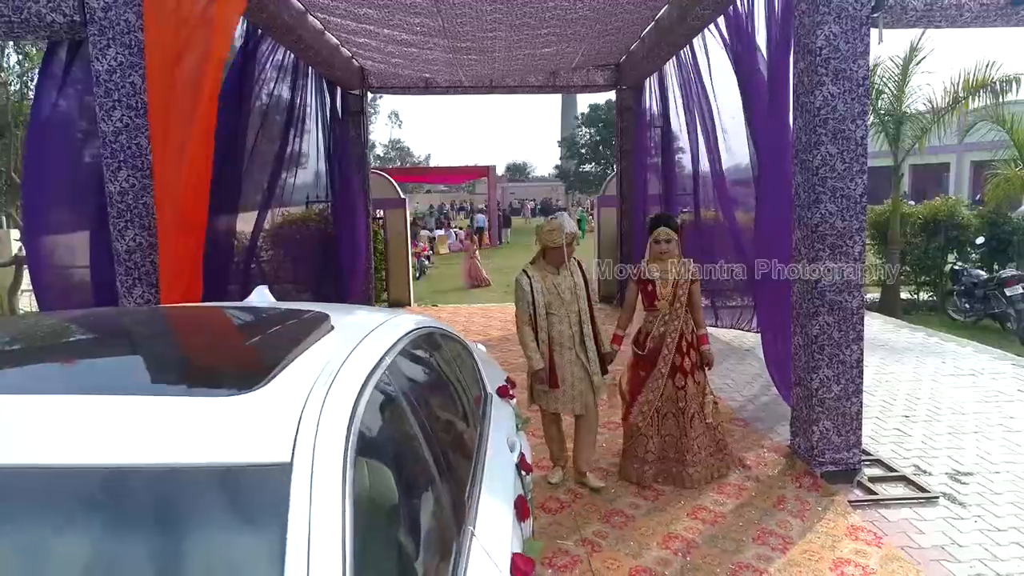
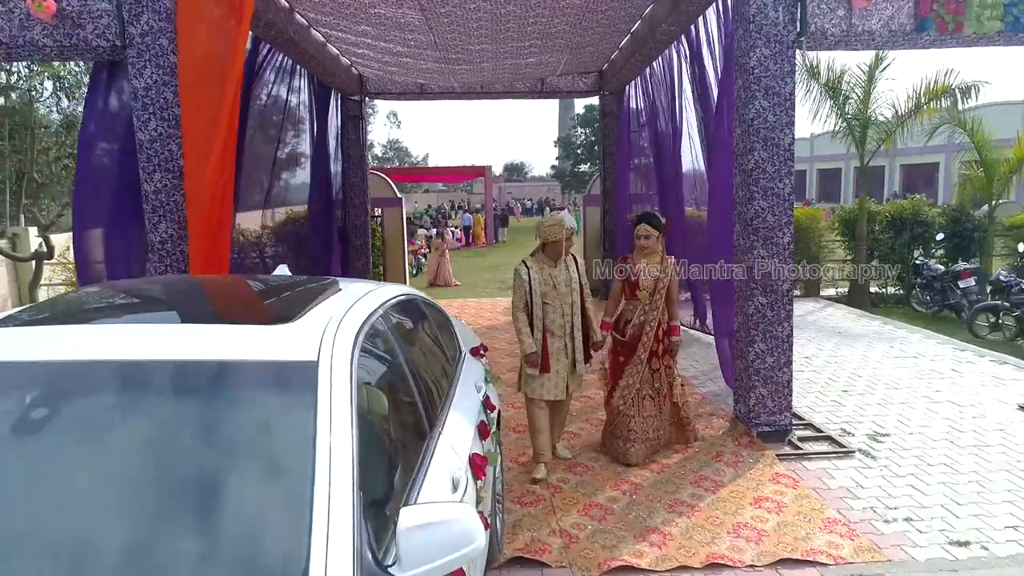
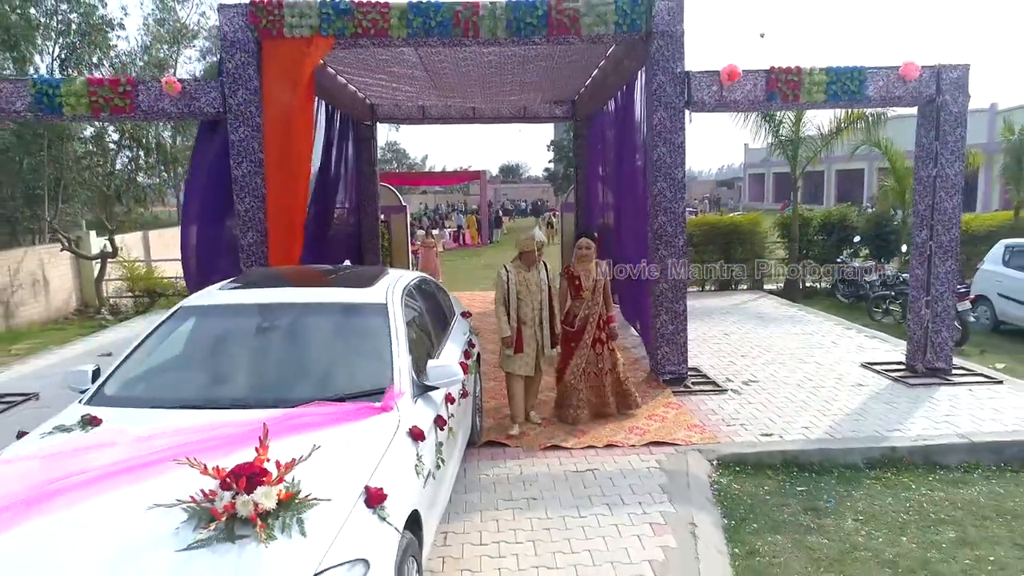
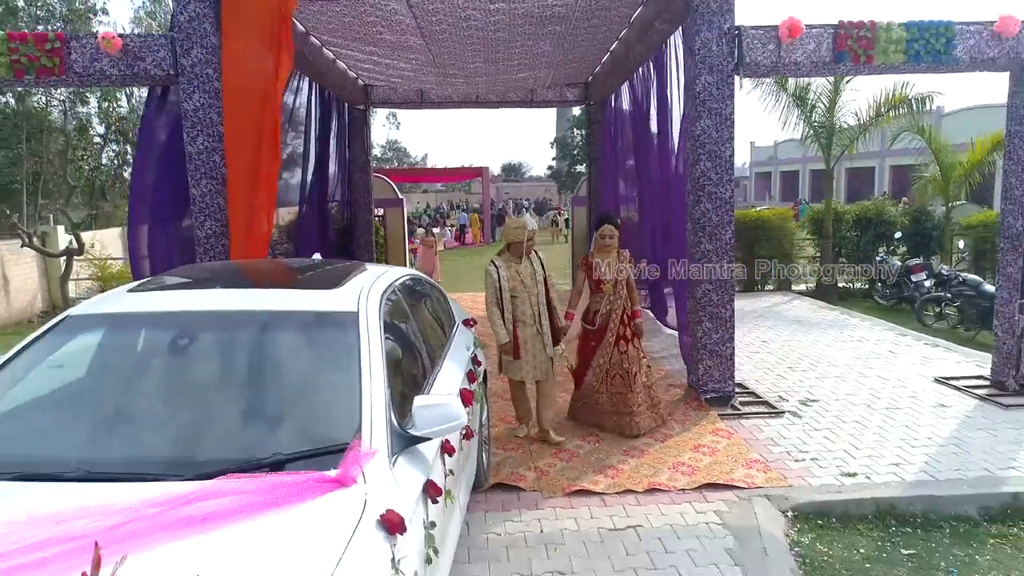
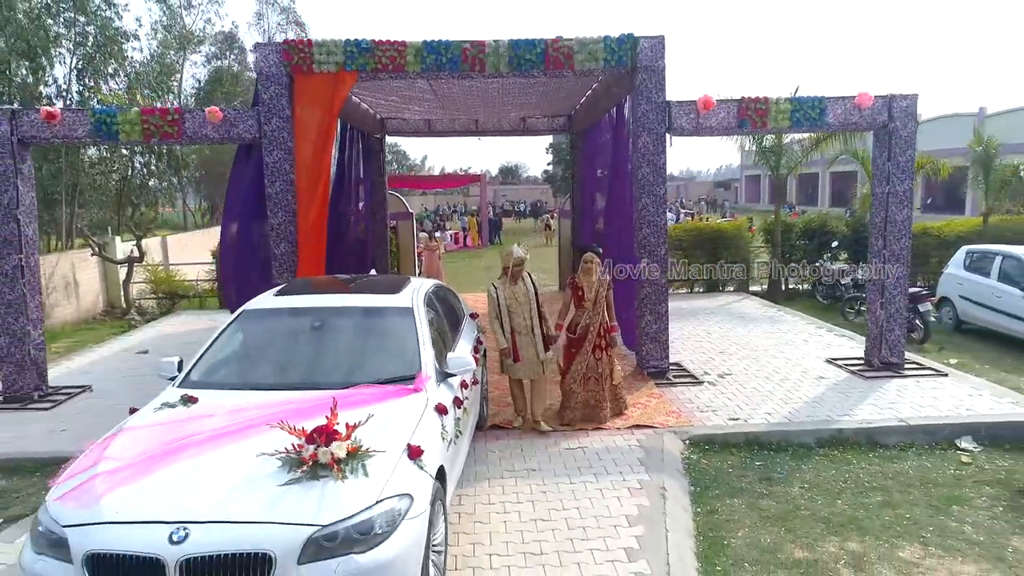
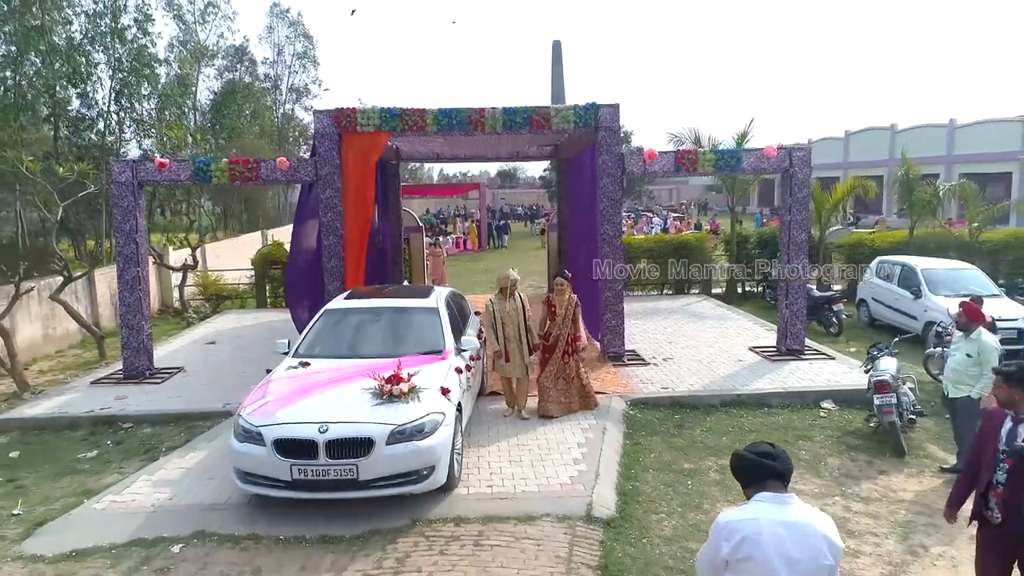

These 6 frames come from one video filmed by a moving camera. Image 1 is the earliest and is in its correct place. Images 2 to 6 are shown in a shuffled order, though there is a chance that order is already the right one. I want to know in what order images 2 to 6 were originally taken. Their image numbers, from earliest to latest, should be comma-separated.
2, 4, 3, 5, 6
